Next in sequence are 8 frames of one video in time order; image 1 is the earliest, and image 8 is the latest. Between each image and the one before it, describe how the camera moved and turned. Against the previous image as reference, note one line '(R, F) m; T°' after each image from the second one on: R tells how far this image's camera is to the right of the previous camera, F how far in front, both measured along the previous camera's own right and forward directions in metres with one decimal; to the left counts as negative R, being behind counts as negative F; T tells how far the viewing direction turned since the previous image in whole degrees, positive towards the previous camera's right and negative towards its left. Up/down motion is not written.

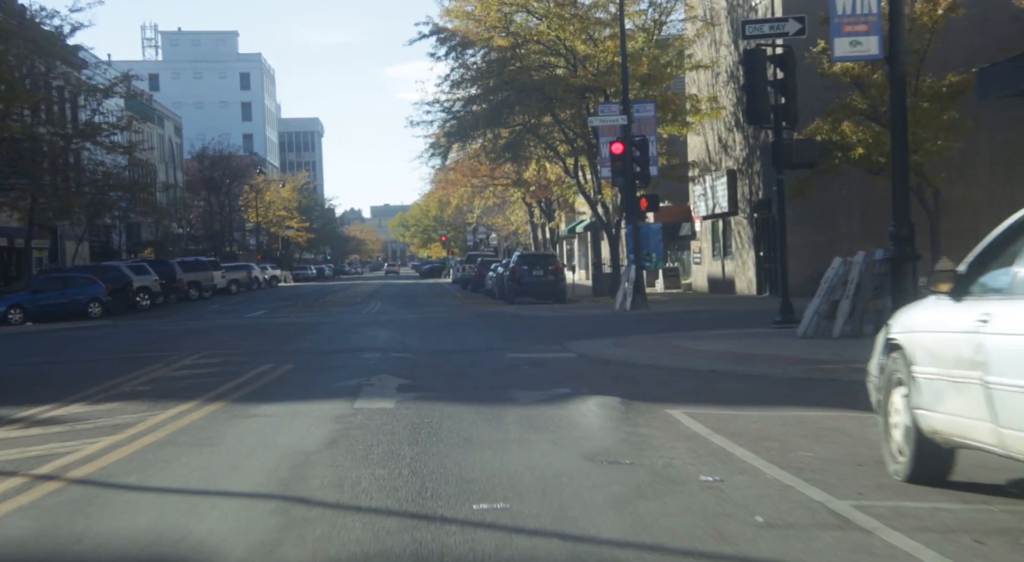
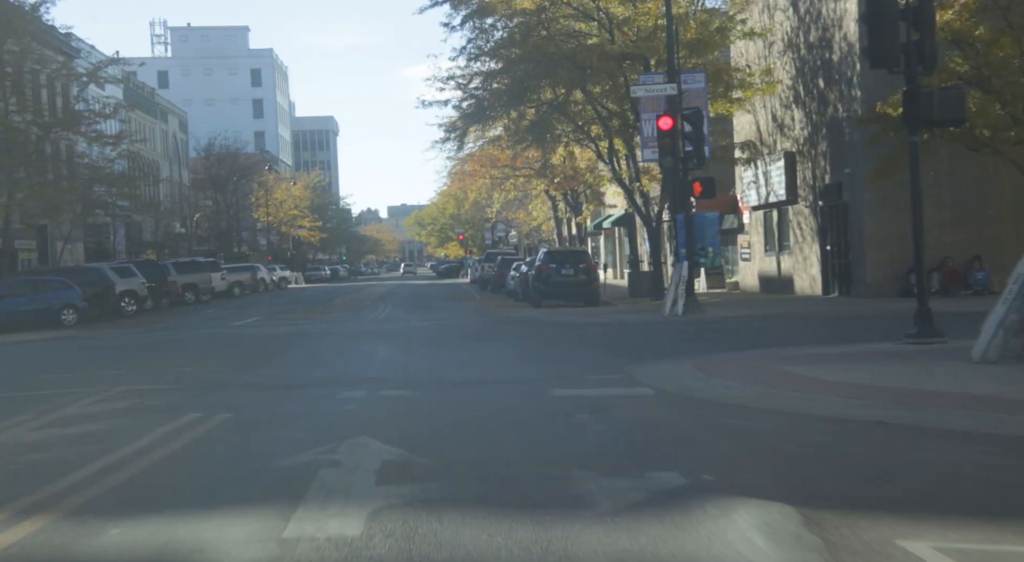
(-0.2, +4.7) m; -1°
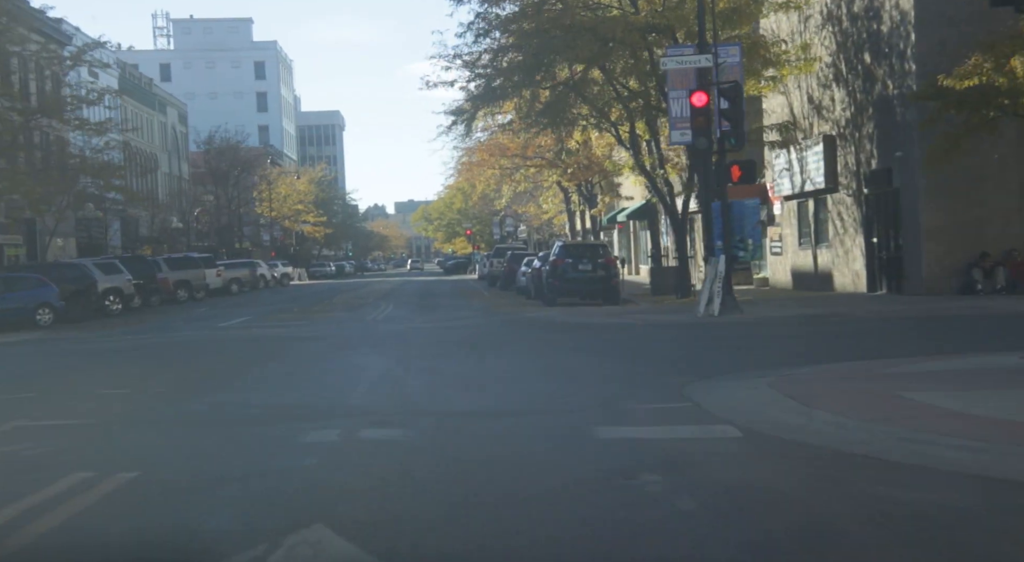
(-0.1, +2.8) m; 0°
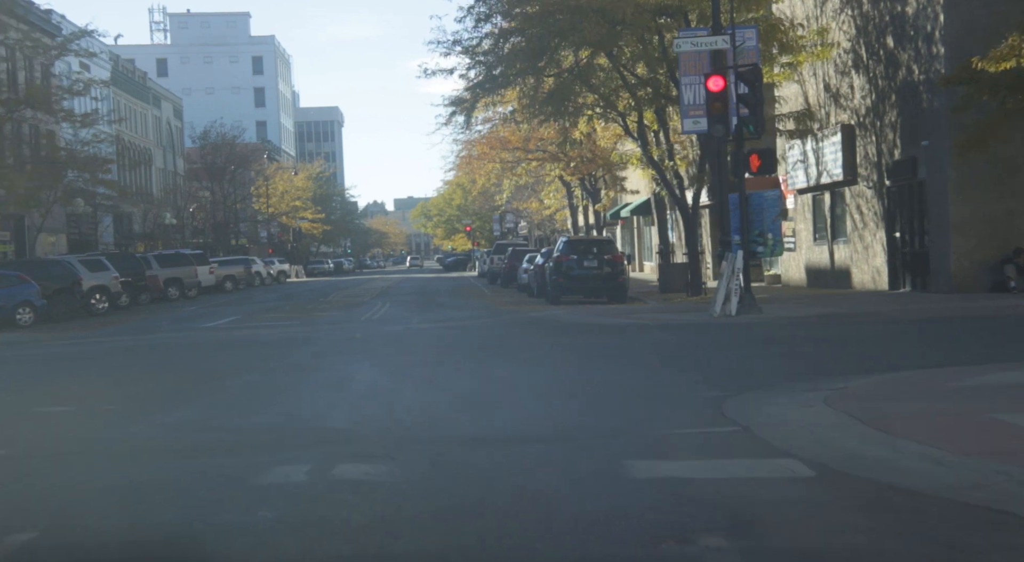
(-0.1, +1.5) m; 0°
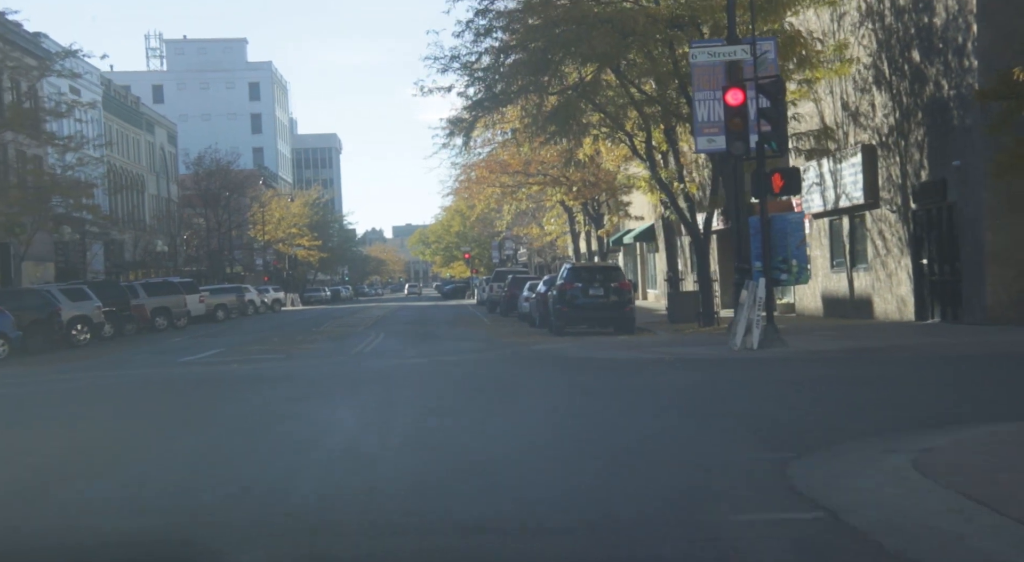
(-0.1, +1.7) m; 0°
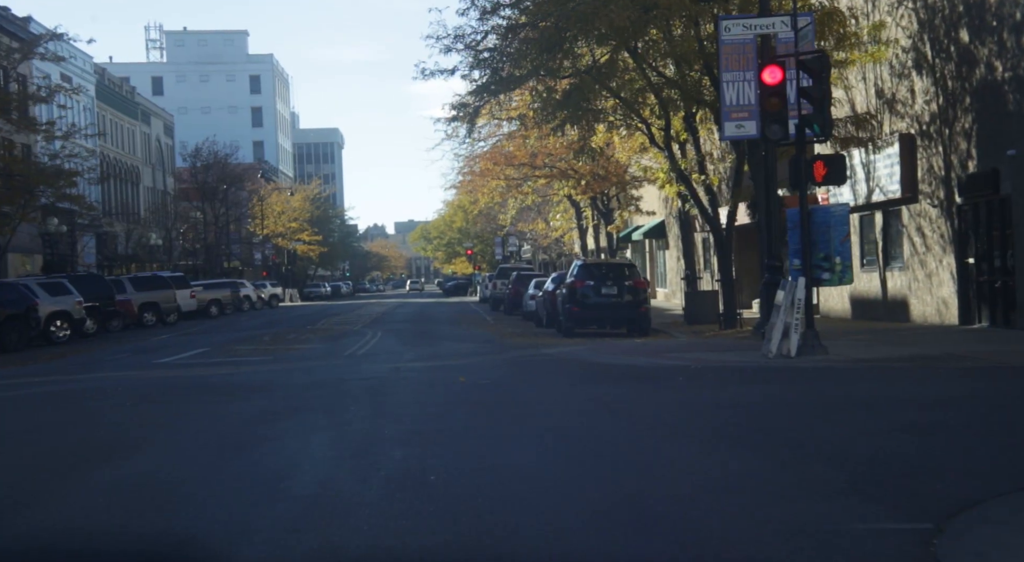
(-0.1, +2.1) m; 0°
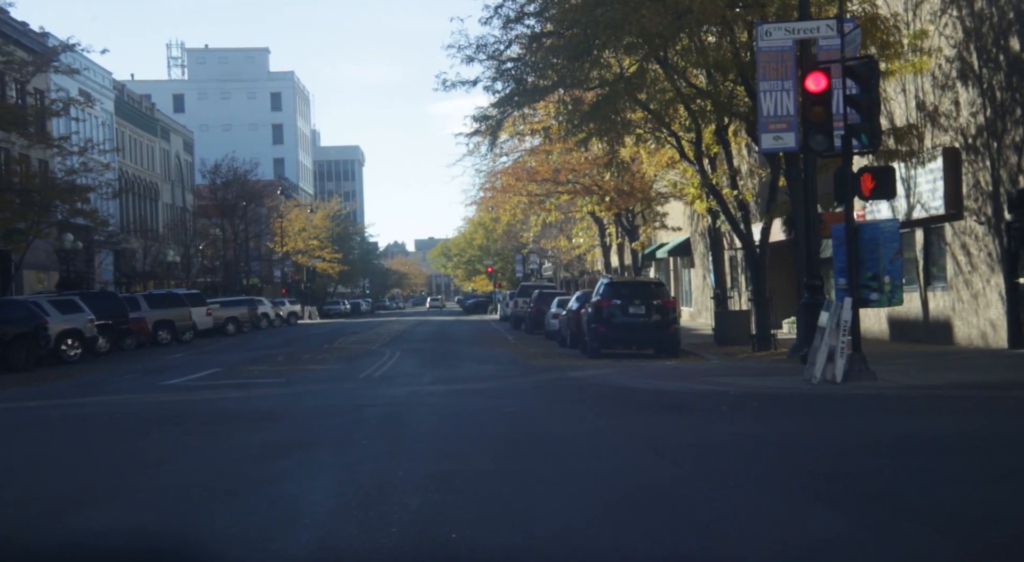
(-0.1, +1.1) m; -1°
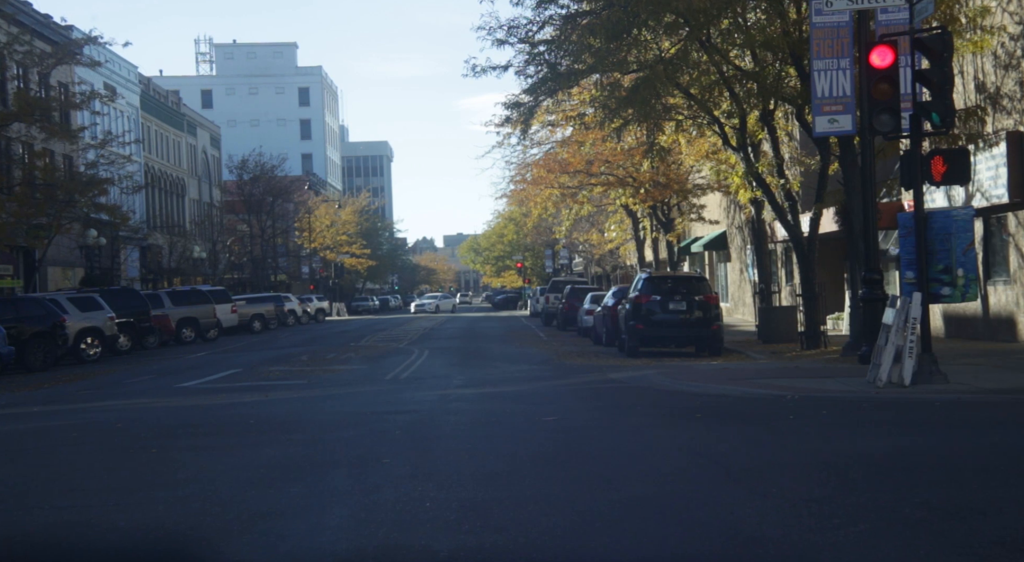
(-0.1, +1.3) m; -1°
